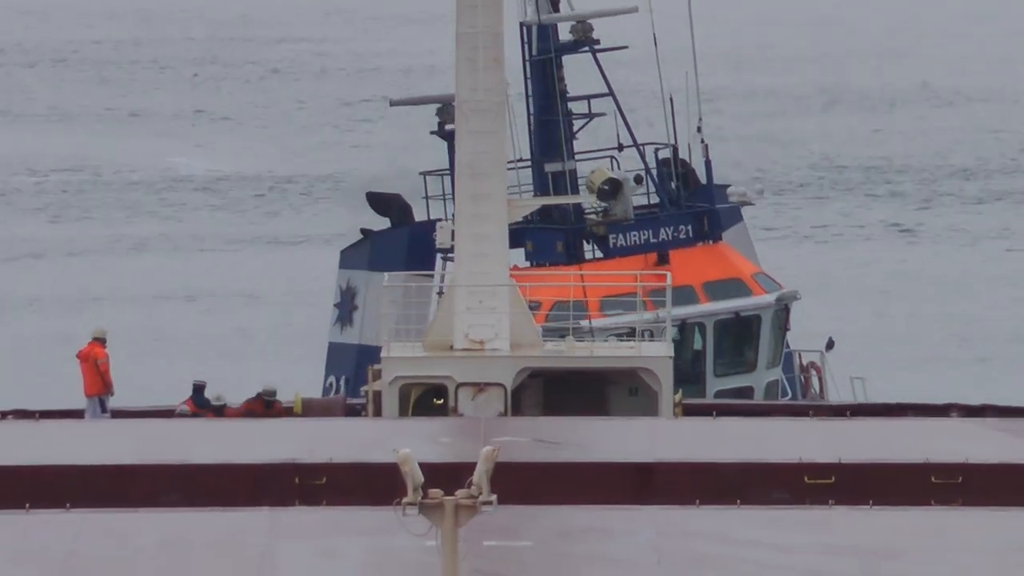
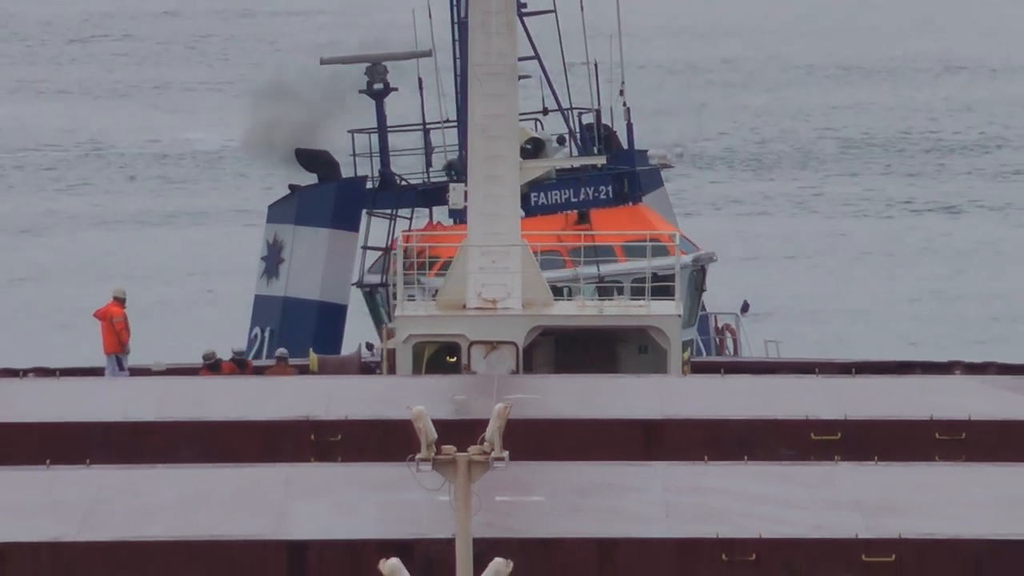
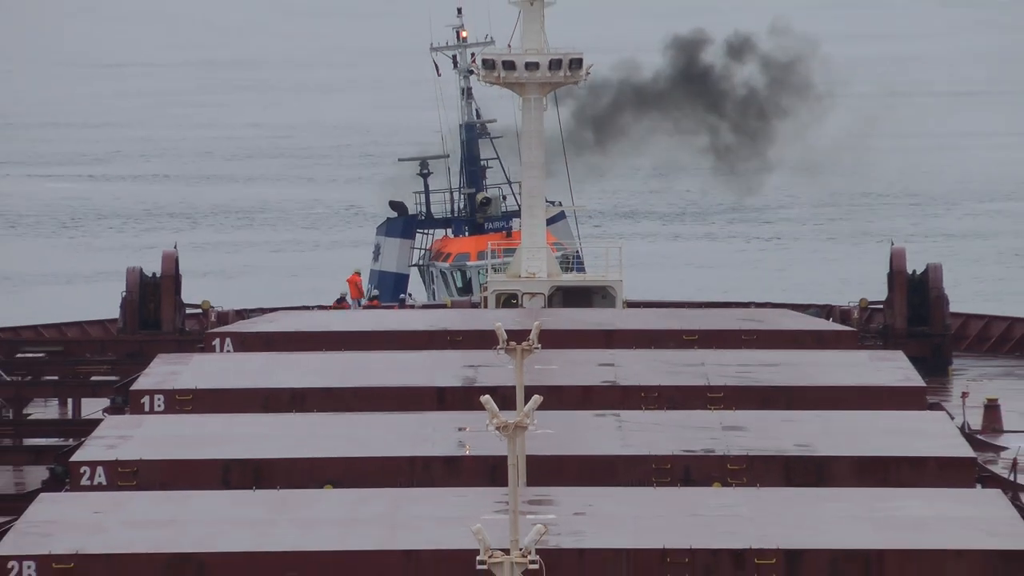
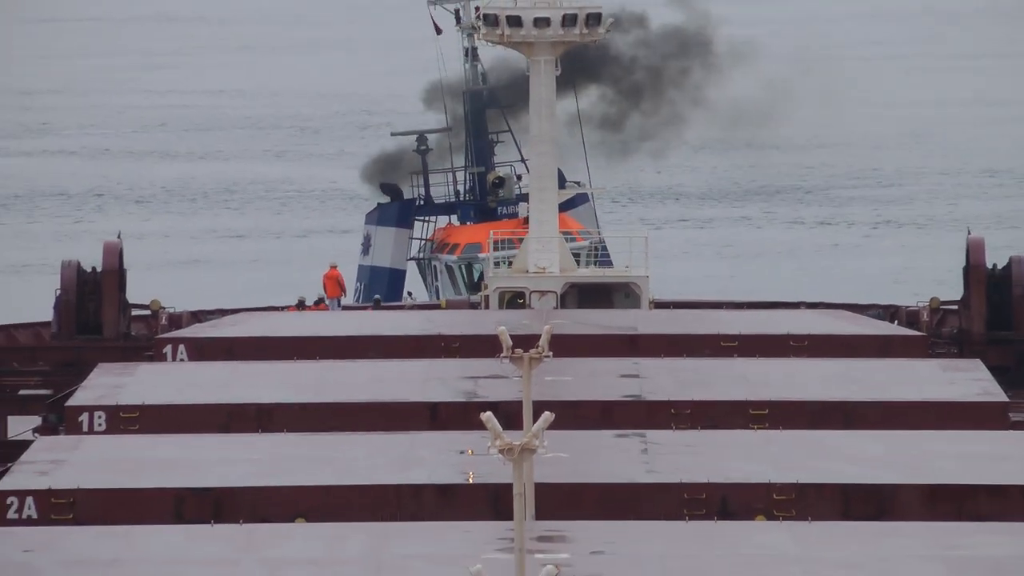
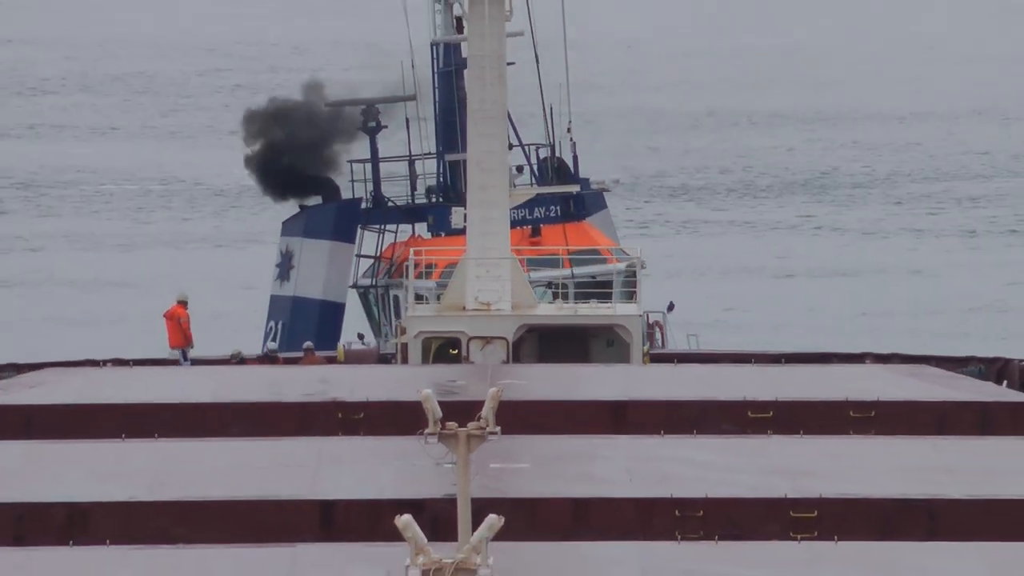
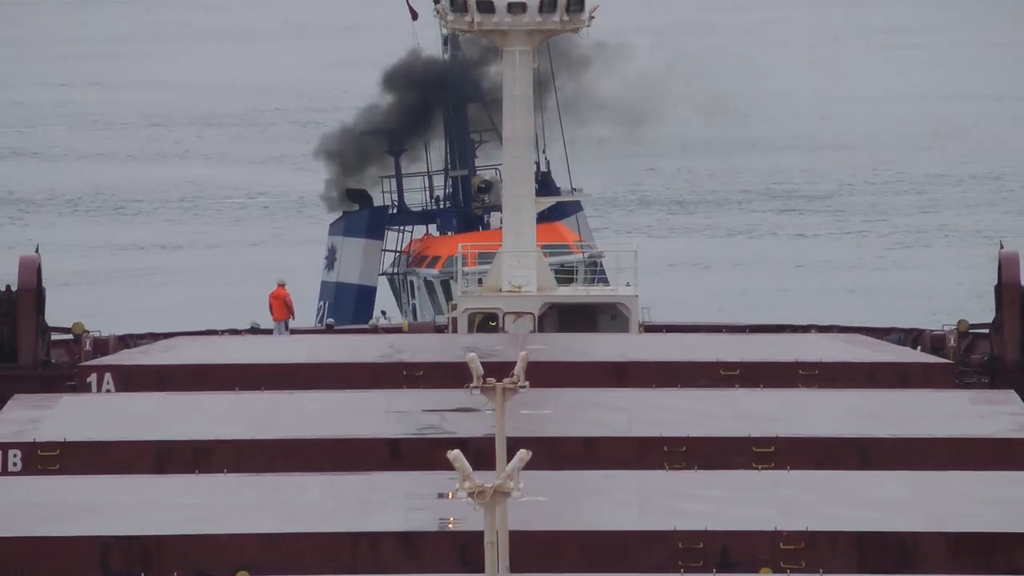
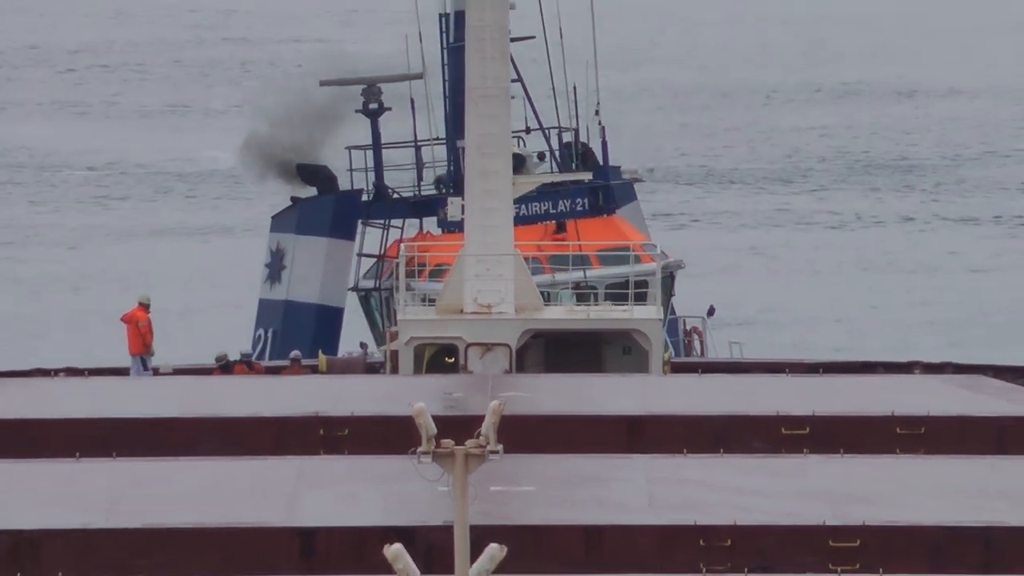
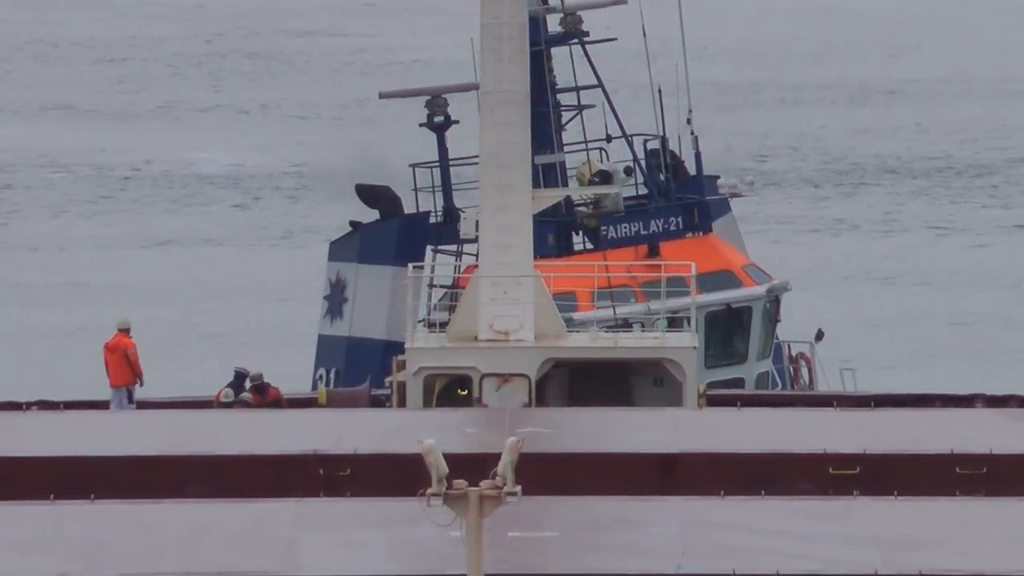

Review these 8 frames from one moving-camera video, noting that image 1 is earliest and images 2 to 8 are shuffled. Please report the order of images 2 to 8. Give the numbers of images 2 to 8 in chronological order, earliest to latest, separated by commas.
8, 2, 7, 5, 6, 4, 3
